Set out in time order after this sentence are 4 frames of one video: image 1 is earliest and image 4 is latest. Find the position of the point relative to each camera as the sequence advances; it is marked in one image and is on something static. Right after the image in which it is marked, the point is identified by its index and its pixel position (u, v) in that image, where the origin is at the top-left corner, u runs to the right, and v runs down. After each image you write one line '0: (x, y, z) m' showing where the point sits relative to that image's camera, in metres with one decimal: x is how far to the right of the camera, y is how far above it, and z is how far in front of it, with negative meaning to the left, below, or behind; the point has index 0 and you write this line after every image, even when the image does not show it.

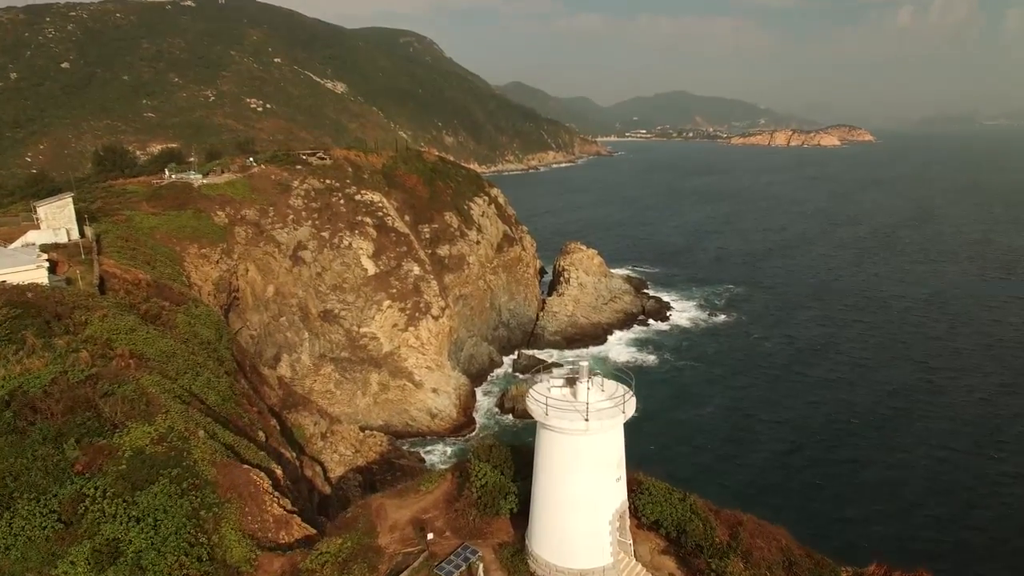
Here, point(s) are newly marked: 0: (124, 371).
0: (-10.6, -2.2, +16.9) m
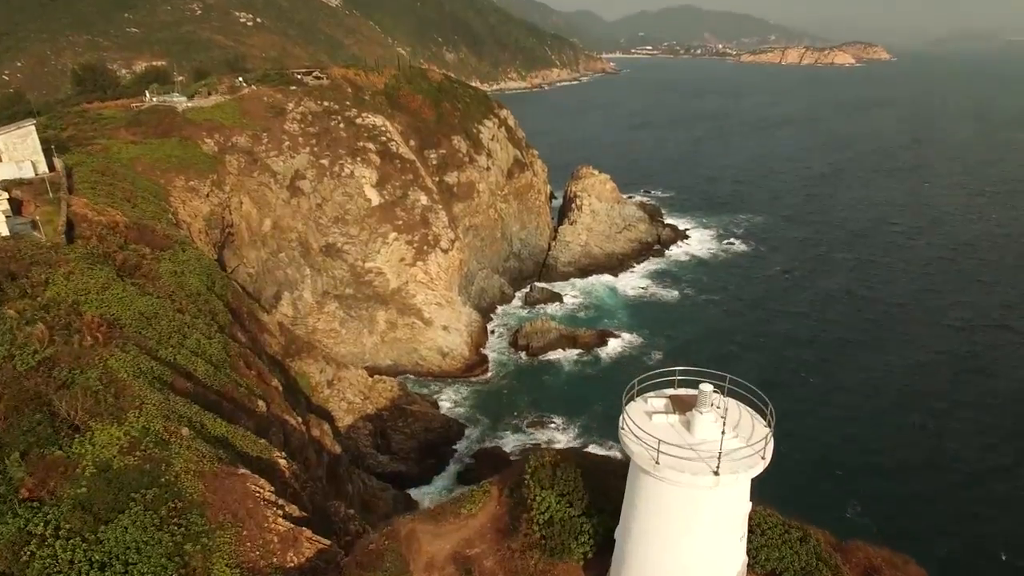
0: (-9.5, -1.3, +13.9) m
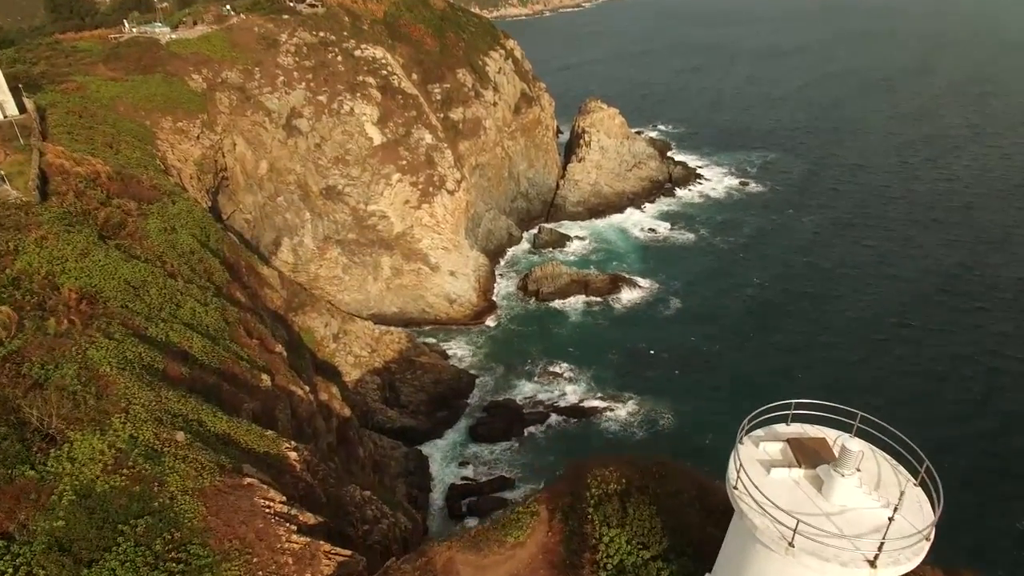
0: (-8.7, -0.9, +12.0) m
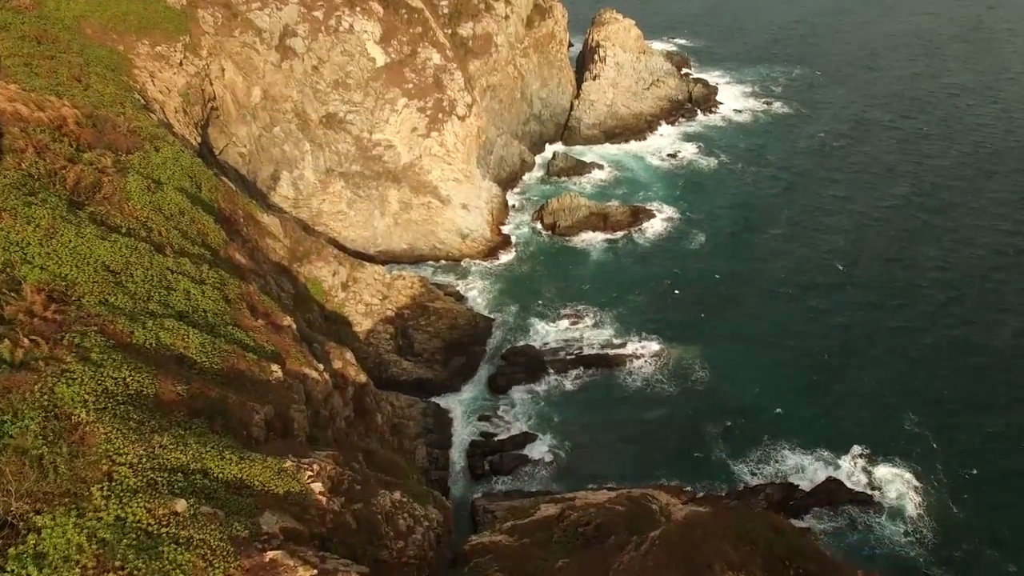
0: (-7.5, -1.1, +9.5) m
